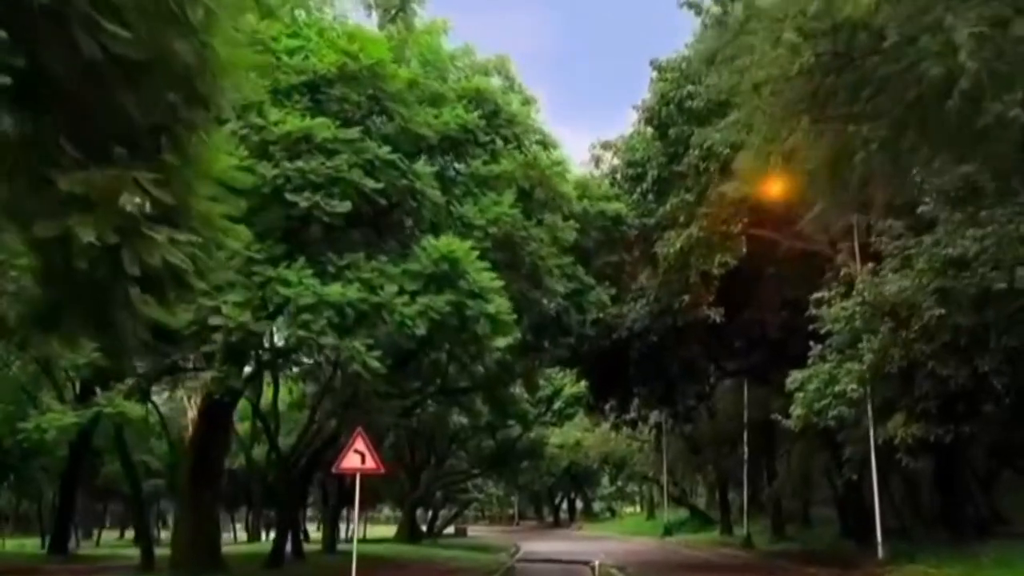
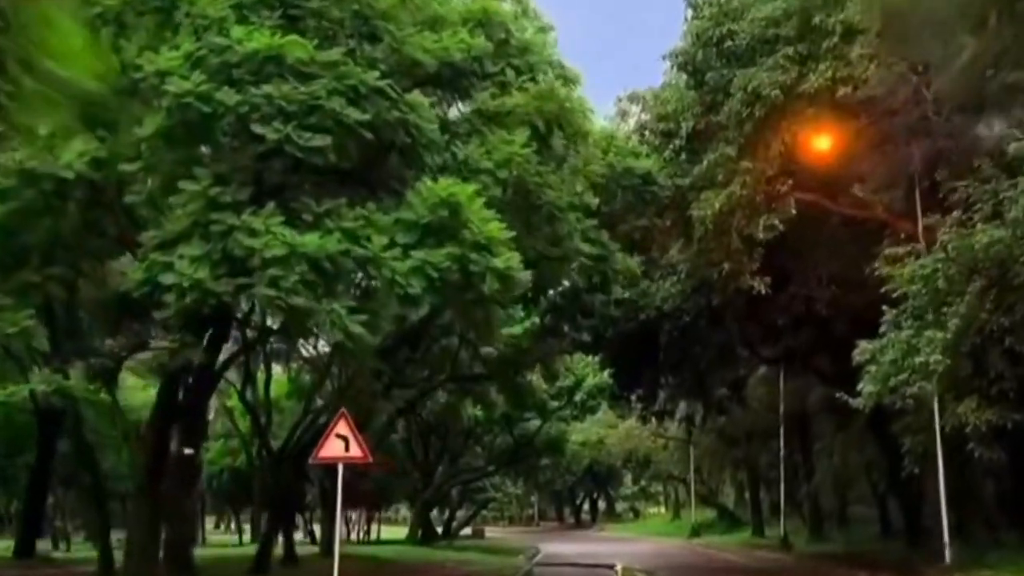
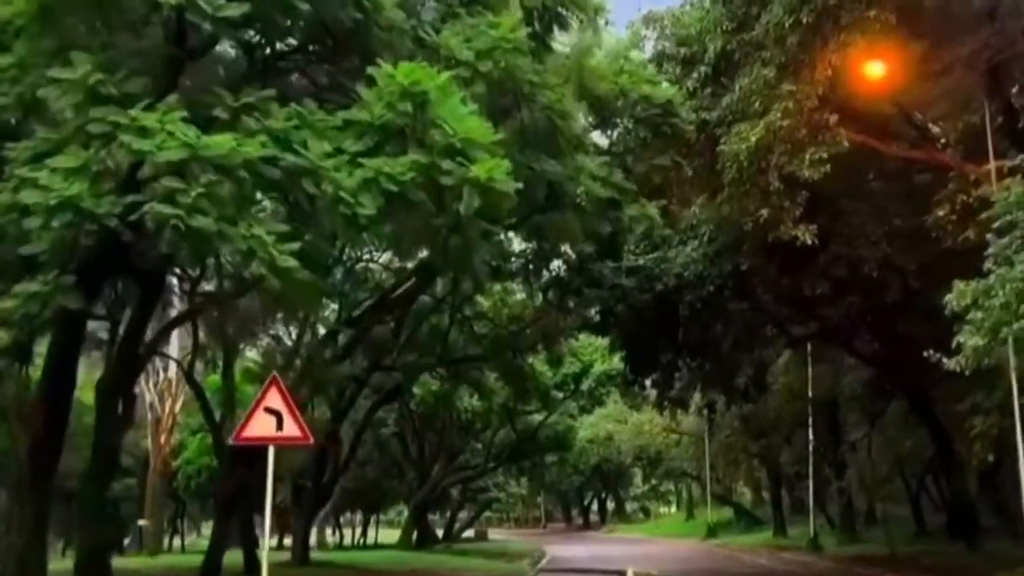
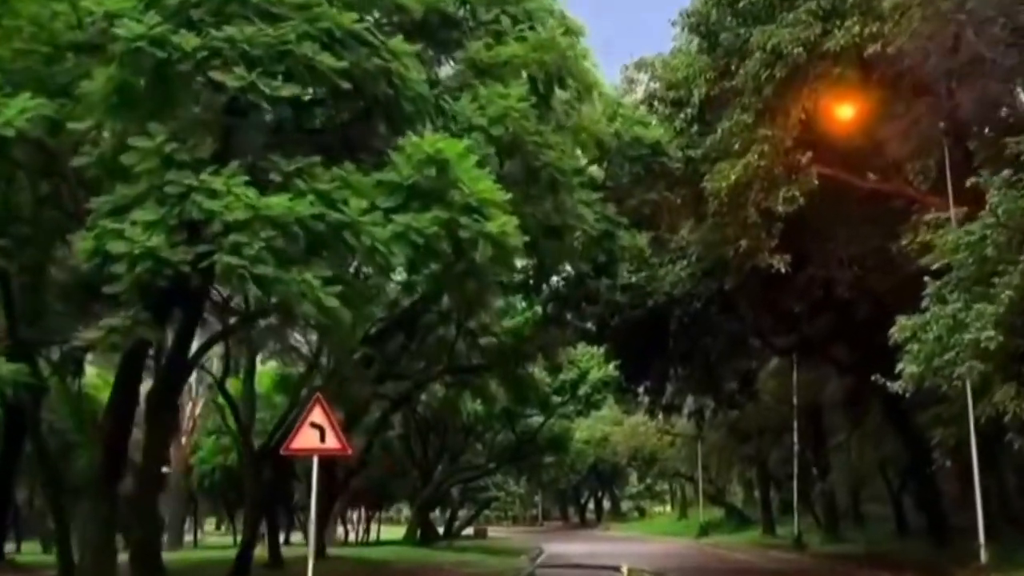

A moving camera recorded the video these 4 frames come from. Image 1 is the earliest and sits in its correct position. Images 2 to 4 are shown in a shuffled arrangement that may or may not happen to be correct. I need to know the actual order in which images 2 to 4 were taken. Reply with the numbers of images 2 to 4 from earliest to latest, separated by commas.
2, 4, 3
